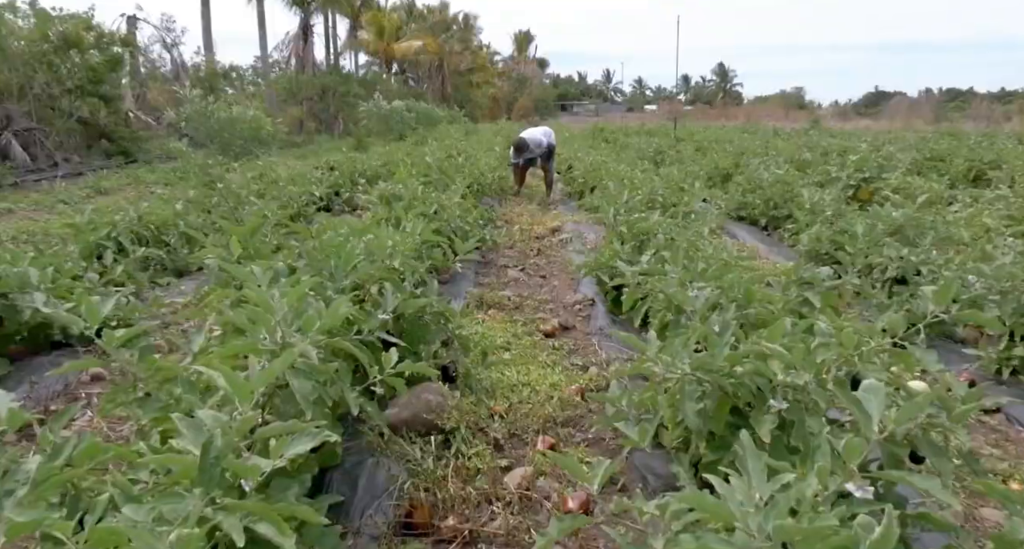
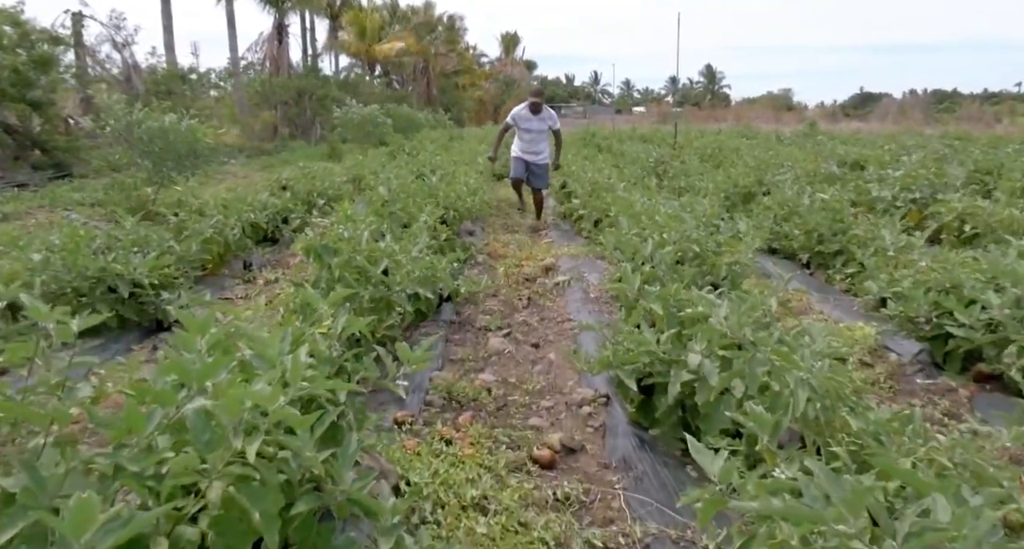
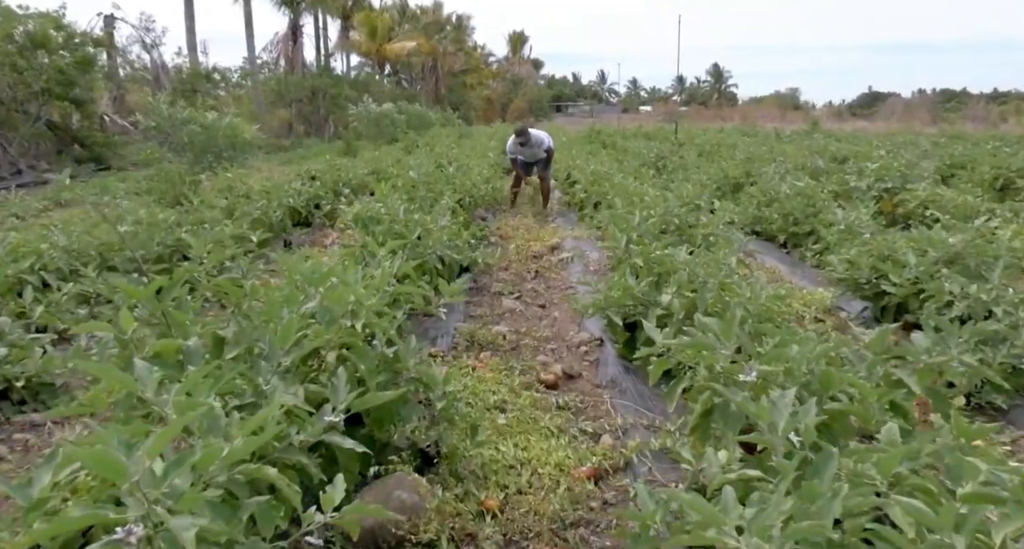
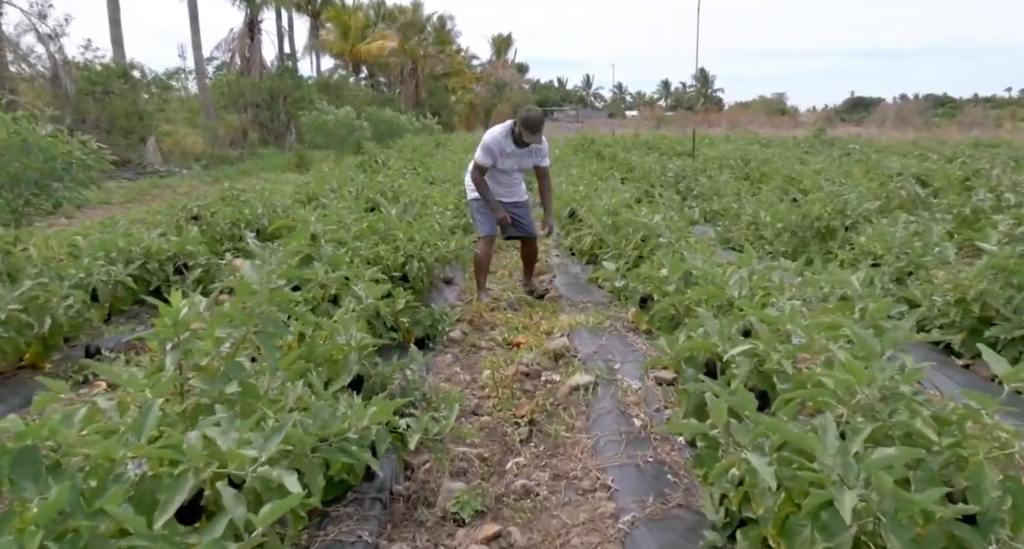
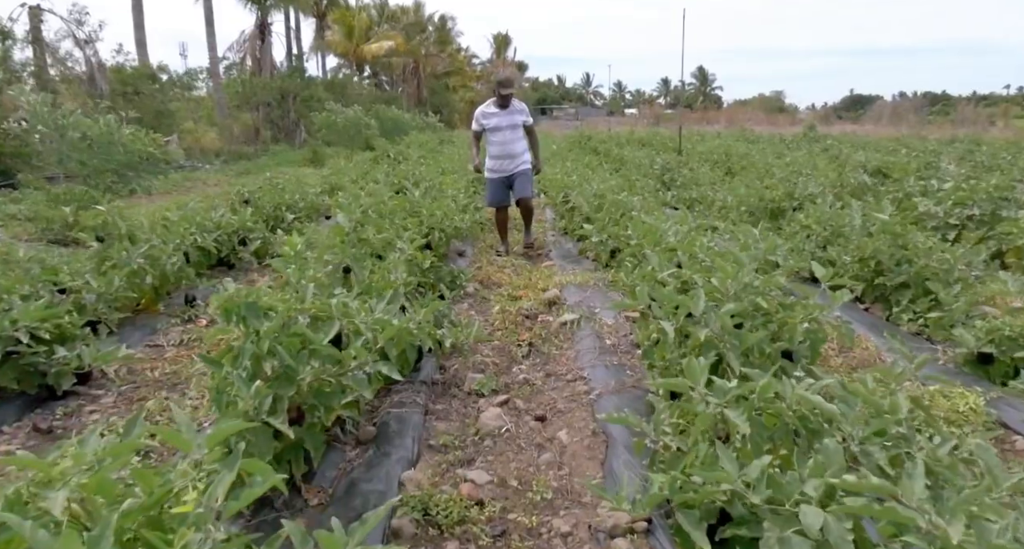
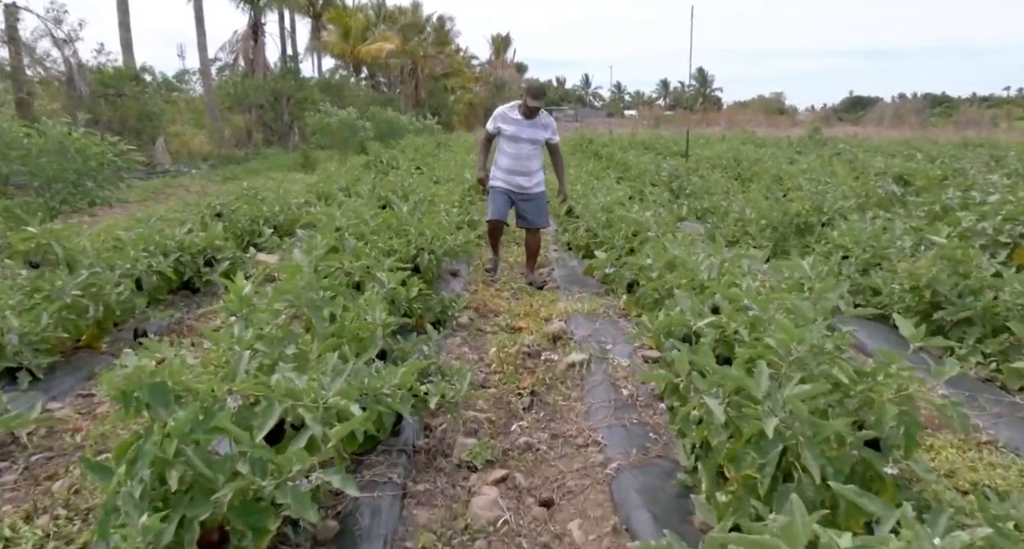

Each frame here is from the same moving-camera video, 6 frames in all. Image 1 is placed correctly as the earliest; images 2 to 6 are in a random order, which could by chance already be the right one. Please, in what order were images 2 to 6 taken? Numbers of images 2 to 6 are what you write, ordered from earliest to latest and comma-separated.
3, 2, 5, 6, 4
